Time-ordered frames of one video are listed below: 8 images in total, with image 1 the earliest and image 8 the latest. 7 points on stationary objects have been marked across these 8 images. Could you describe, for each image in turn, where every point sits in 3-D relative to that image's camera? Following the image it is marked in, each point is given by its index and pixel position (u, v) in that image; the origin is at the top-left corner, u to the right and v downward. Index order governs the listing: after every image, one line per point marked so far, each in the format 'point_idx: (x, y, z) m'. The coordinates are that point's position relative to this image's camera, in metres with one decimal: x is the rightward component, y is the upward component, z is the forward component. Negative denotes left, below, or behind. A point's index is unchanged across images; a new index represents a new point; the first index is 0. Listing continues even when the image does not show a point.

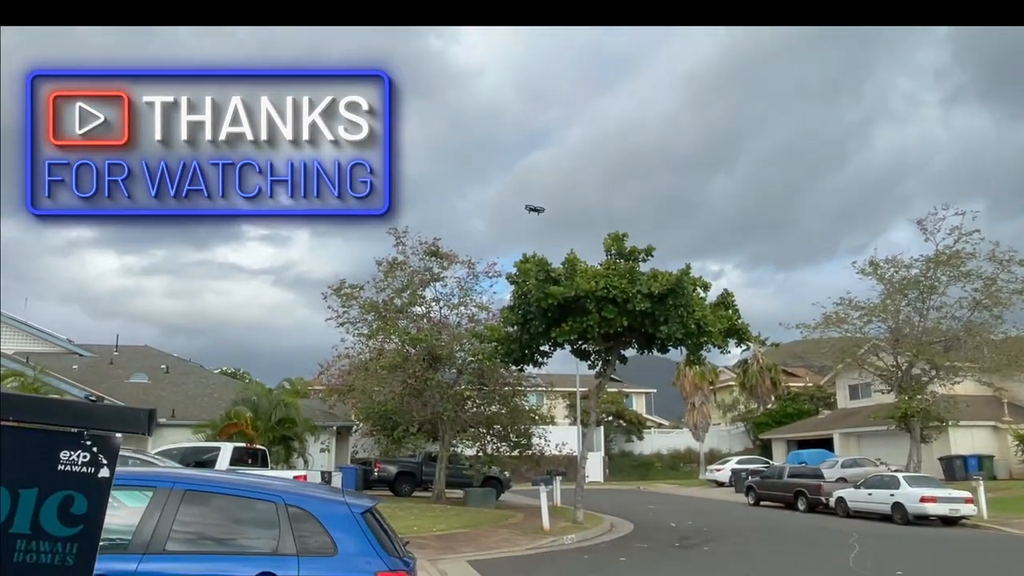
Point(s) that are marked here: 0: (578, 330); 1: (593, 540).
0: (+1.5, -1.0, +17.9) m
1: (+2.0, -6.1, +18.5) m
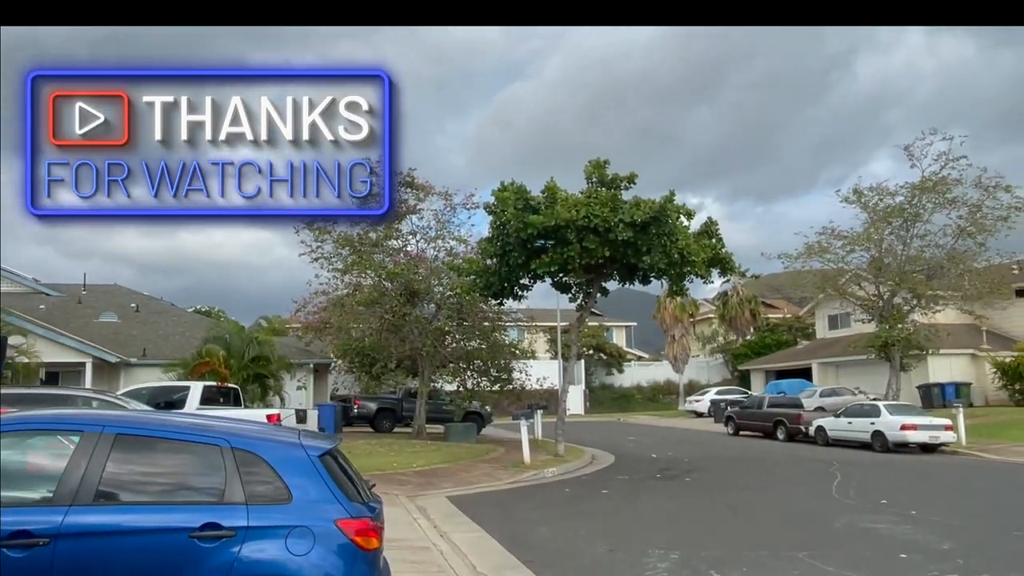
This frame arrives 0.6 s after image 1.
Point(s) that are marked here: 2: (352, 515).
0: (+1.0, +0.6, +17.3) m
1: (+1.5, -4.4, +18.3) m
2: (-1.1, -1.5, +5.1) m
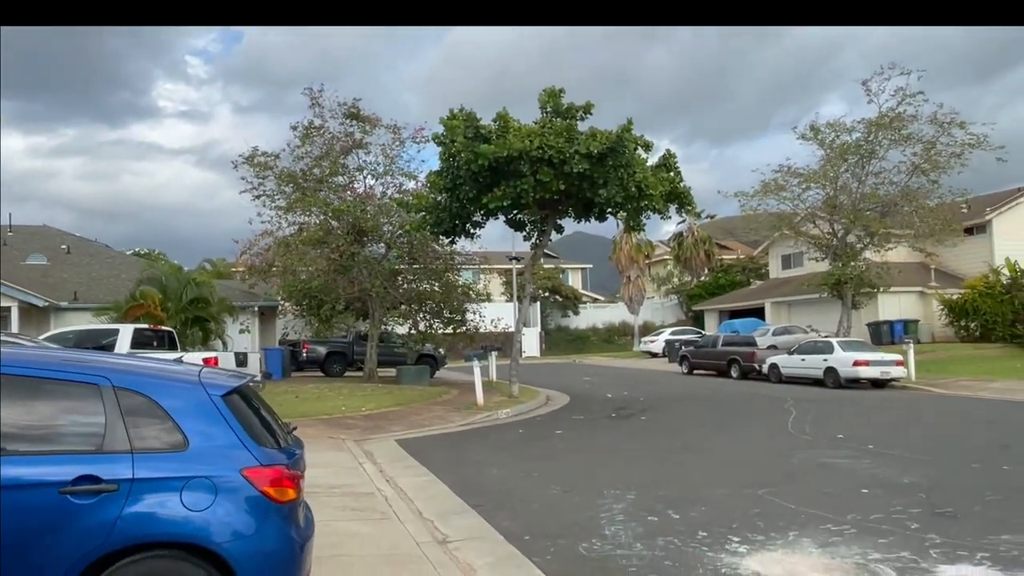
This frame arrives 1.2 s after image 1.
0: (0.0, +2.0, +16.5) m
1: (+0.4, -3.0, +17.9) m
2: (-1.4, -1.0, +4.4) m
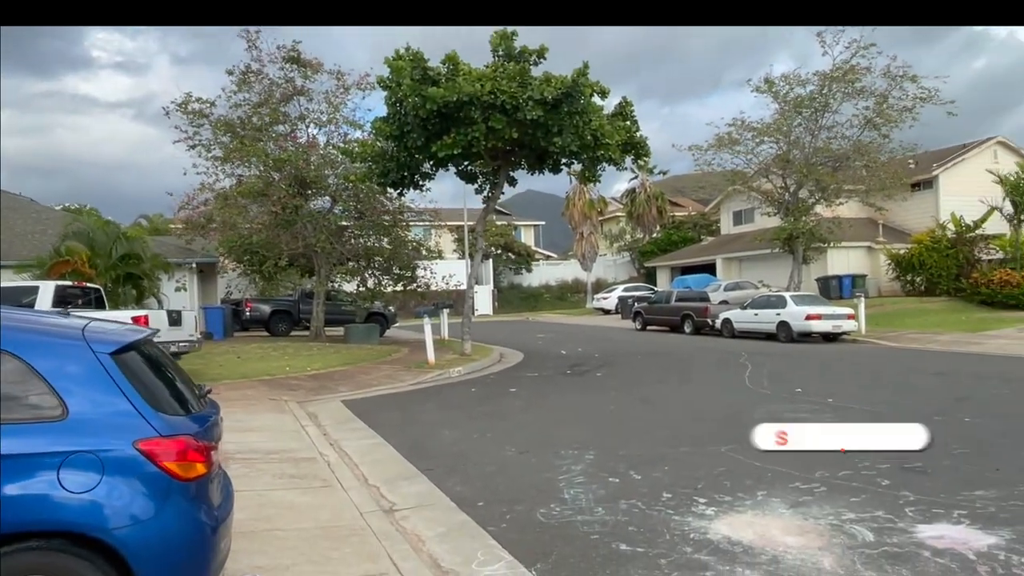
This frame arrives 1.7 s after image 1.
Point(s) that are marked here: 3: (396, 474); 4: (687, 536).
0: (-1.0, +2.9, +15.7) m
1: (-0.7, -1.9, +17.4) m
2: (-1.7, -0.7, +3.7) m
3: (-1.2, -2.0, +8.1) m
4: (+1.3, -1.9, +5.8) m
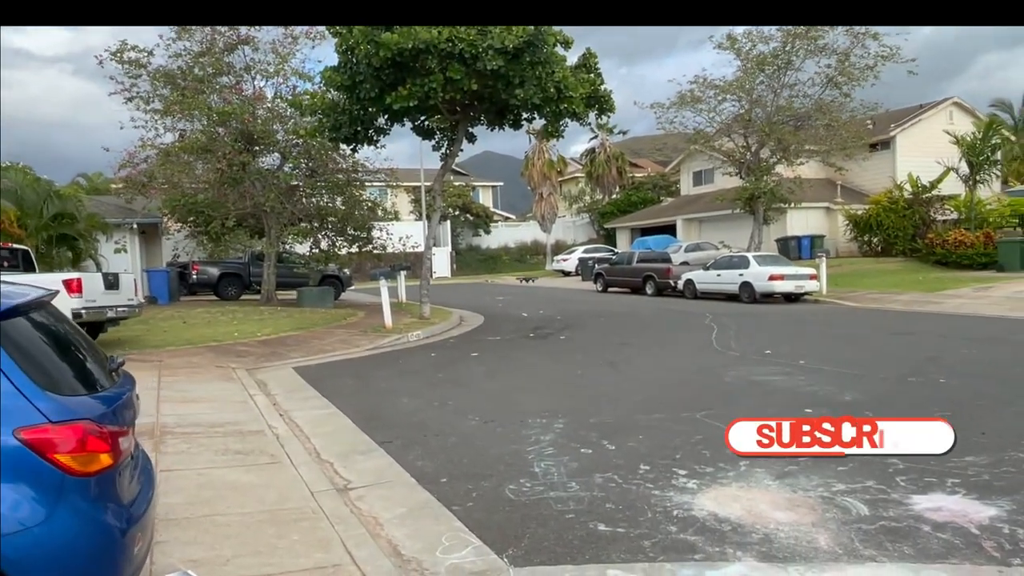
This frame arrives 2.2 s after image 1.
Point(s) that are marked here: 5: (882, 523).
0: (-1.8, +3.7, +14.8) m
1: (-1.5, -1.1, +16.8) m
2: (-1.8, -0.5, +3.0) m
3: (-1.6, -1.6, +7.5) m
4: (+1.1, -1.6, +5.3) m
5: (+2.4, -1.6, +5.1) m
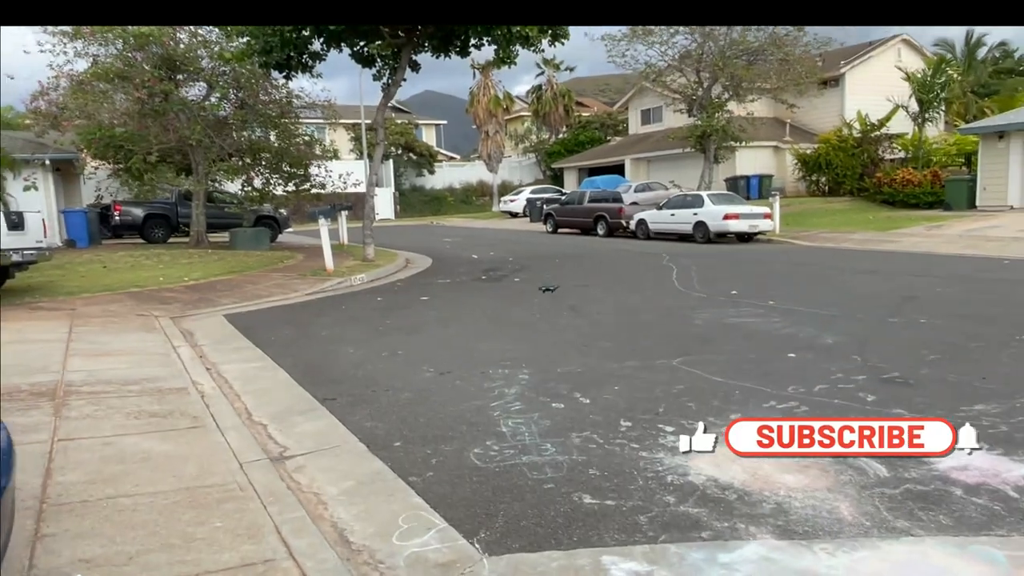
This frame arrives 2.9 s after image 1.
0: (-2.7, +4.8, +13.4) m
1: (-2.6, +0.2, +15.8) m
2: (-1.8, -0.3, +2.0) m
3: (-1.9, -1.0, +6.5) m
4: (+0.9, -1.2, +4.6) m
5: (+2.3, -1.1, +4.4) m
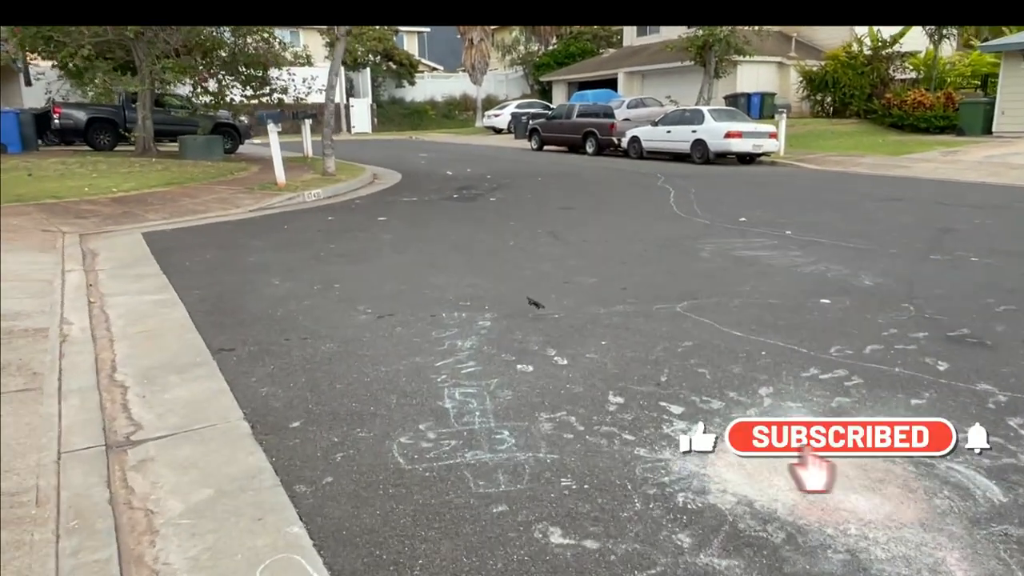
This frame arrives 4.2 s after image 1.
0: (-3.0, +6.0, +11.2) m
1: (-3.0, +1.7, +14.0) m
2: (-2.0, -0.2, +0.3) m
3: (-2.2, -0.5, +4.9) m
4: (+0.6, -0.9, +3.1) m
5: (+2.0, -0.9, +2.9) m
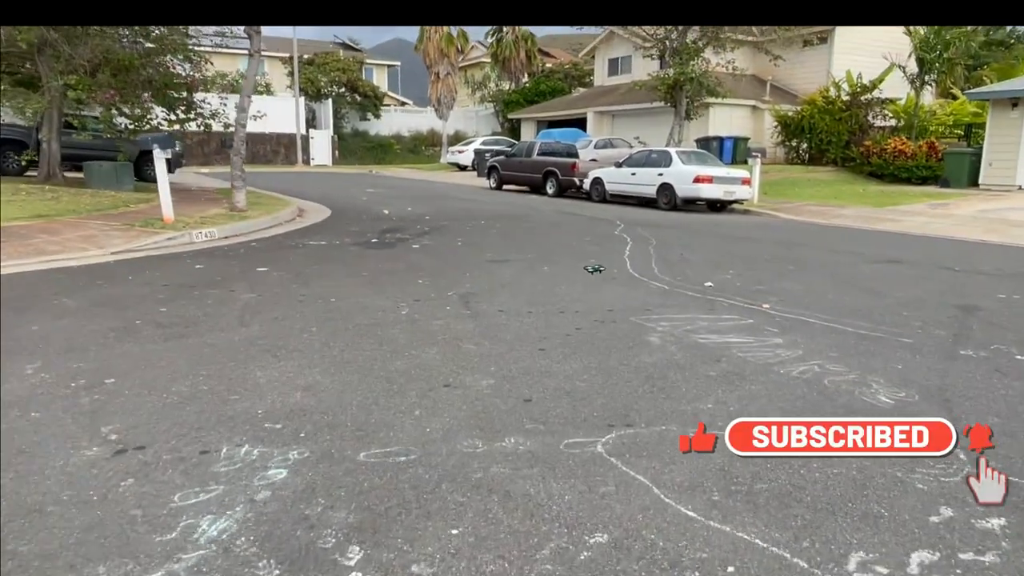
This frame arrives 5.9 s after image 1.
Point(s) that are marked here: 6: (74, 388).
0: (-3.9, +5.3, +9.2) m
1: (-4.1, +0.8, +11.8) m
2: (-2.6, -0.5, -1.9) m
3: (-3.0, -0.9, +2.6) m
4: (-0.1, -1.3, +0.9) m
5: (+1.2, -1.4, +0.8) m
6: (-2.6, -0.6, +4.5) m
